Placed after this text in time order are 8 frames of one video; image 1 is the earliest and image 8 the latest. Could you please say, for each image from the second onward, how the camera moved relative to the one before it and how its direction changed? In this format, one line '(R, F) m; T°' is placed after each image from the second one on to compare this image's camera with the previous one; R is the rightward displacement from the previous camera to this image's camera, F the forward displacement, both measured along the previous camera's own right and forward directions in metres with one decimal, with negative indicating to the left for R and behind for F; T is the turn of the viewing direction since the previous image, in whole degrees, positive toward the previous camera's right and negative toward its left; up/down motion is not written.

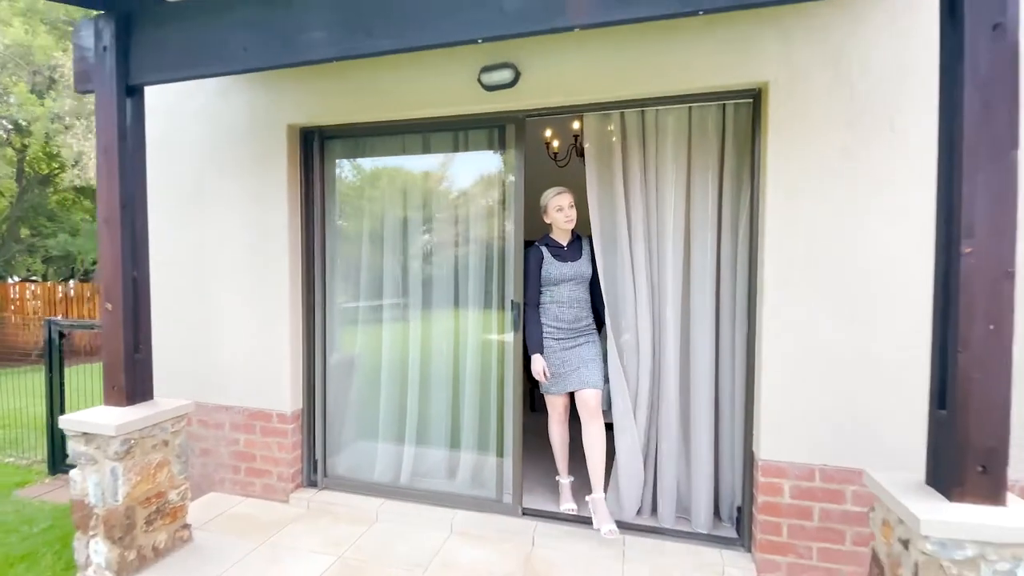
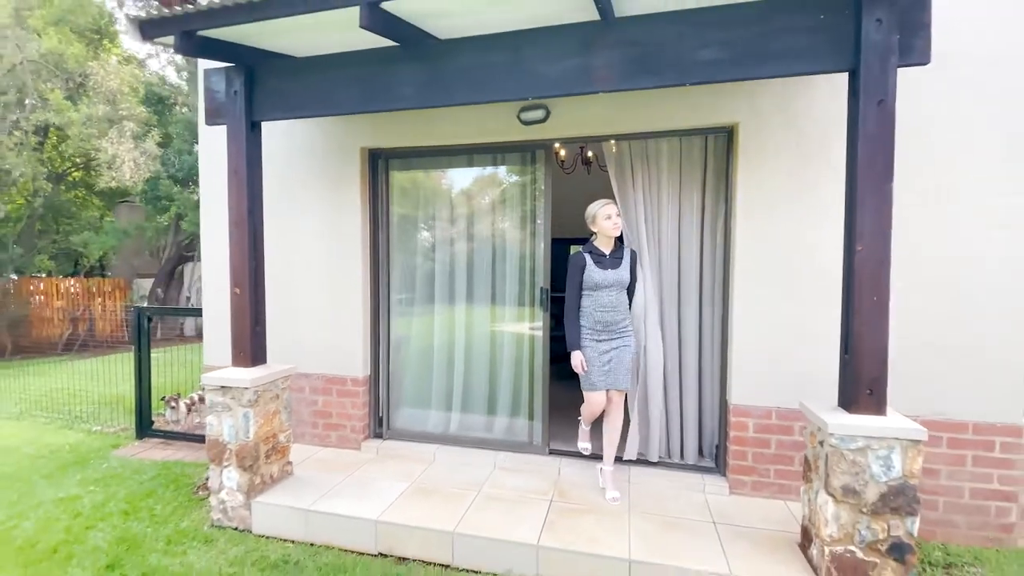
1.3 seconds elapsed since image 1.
(-0.3, -0.7) m; +1°
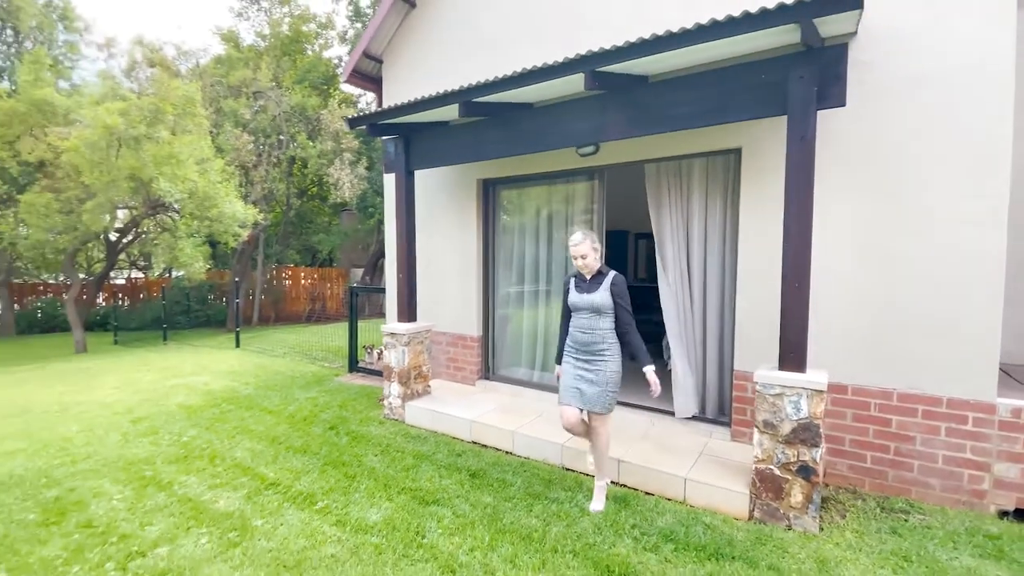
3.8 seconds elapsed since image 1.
(+1.0, -1.2) m; -20°
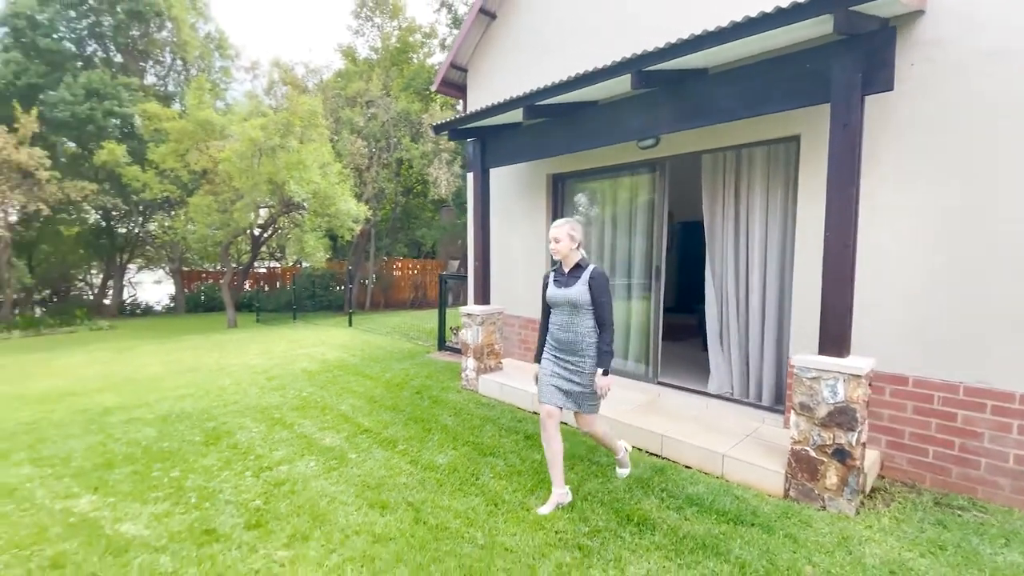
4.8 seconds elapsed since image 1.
(+0.4, -0.4) m; -12°
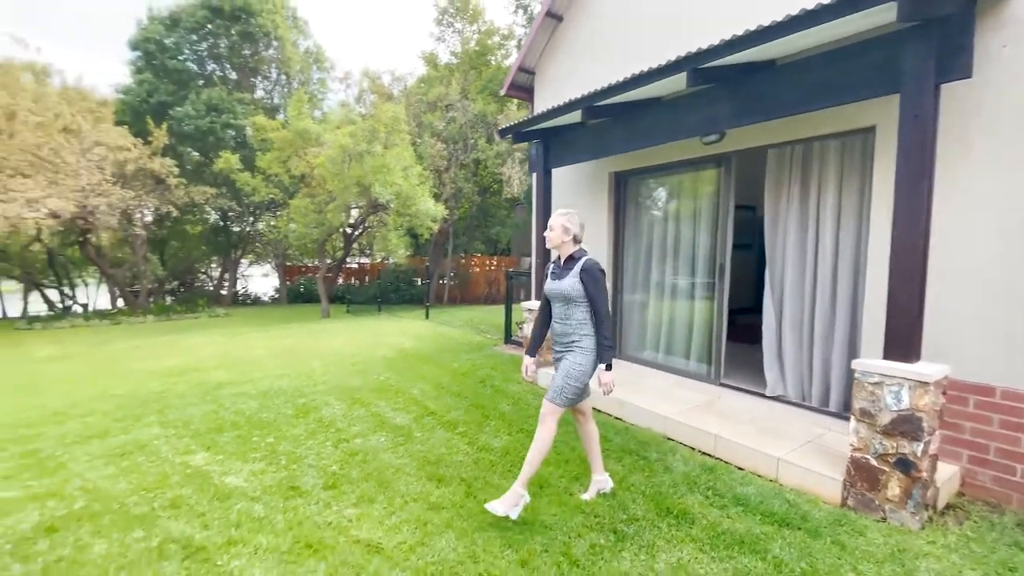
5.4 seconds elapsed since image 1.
(+0.2, -0.2) m; -9°
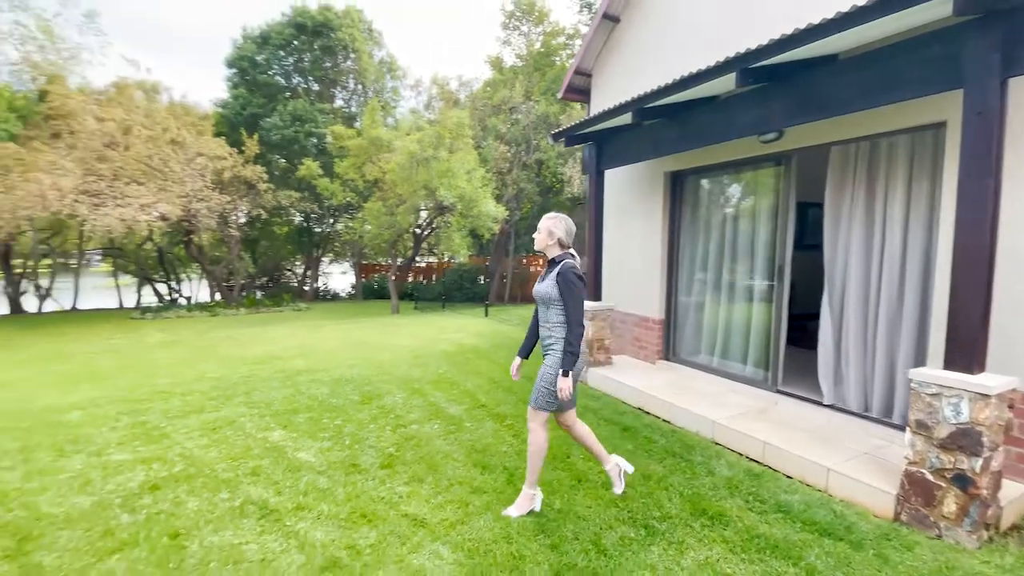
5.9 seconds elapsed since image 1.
(+0.2, -0.2) m; -8°
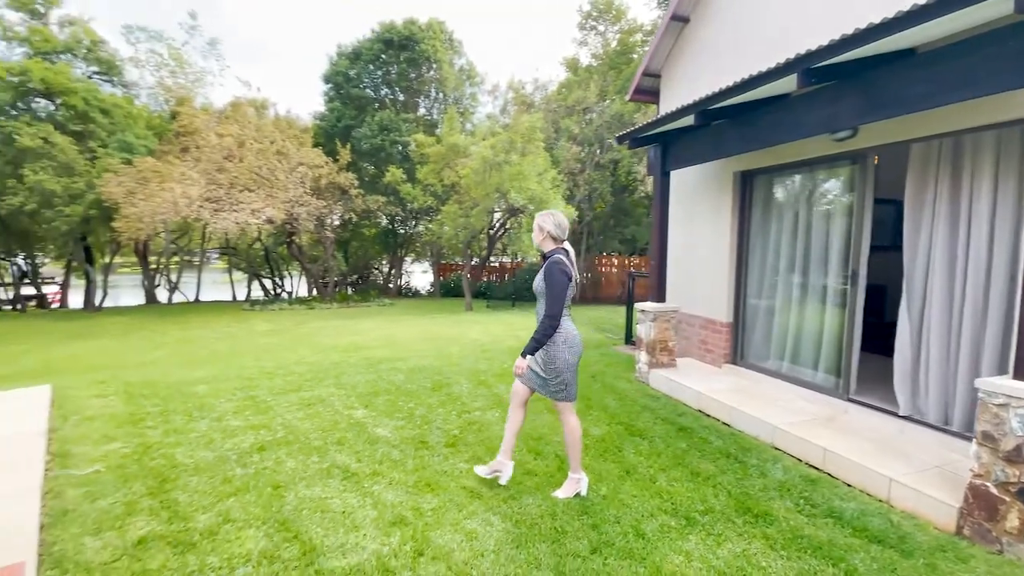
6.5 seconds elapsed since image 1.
(+0.2, -0.3) m; -9°
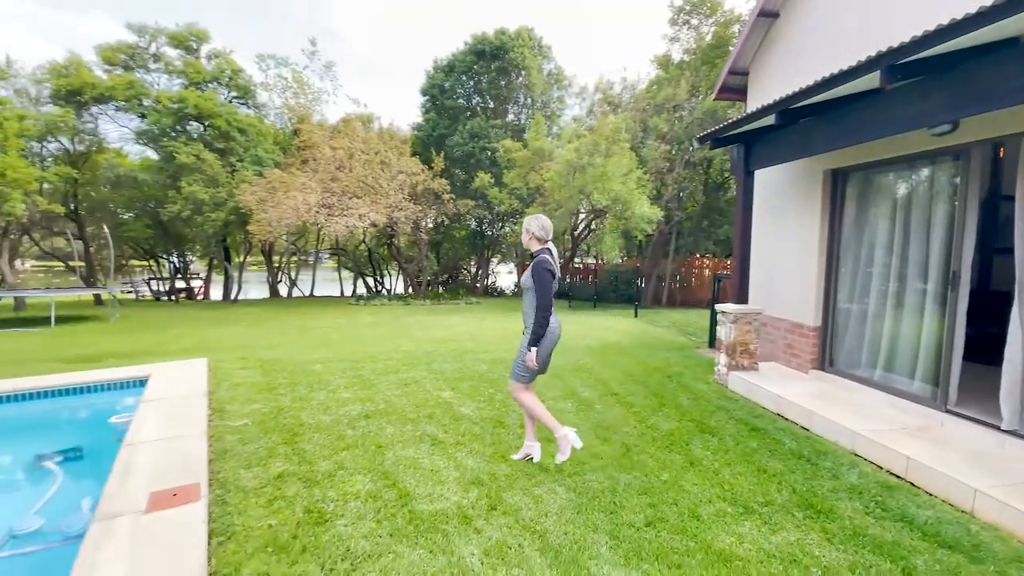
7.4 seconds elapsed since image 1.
(+0.1, -0.4) m; -10°
